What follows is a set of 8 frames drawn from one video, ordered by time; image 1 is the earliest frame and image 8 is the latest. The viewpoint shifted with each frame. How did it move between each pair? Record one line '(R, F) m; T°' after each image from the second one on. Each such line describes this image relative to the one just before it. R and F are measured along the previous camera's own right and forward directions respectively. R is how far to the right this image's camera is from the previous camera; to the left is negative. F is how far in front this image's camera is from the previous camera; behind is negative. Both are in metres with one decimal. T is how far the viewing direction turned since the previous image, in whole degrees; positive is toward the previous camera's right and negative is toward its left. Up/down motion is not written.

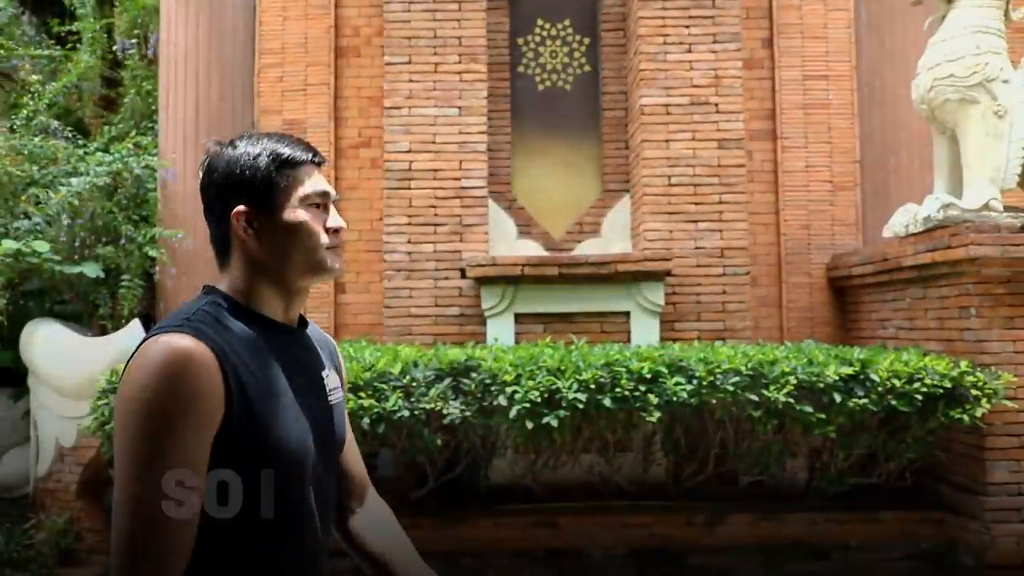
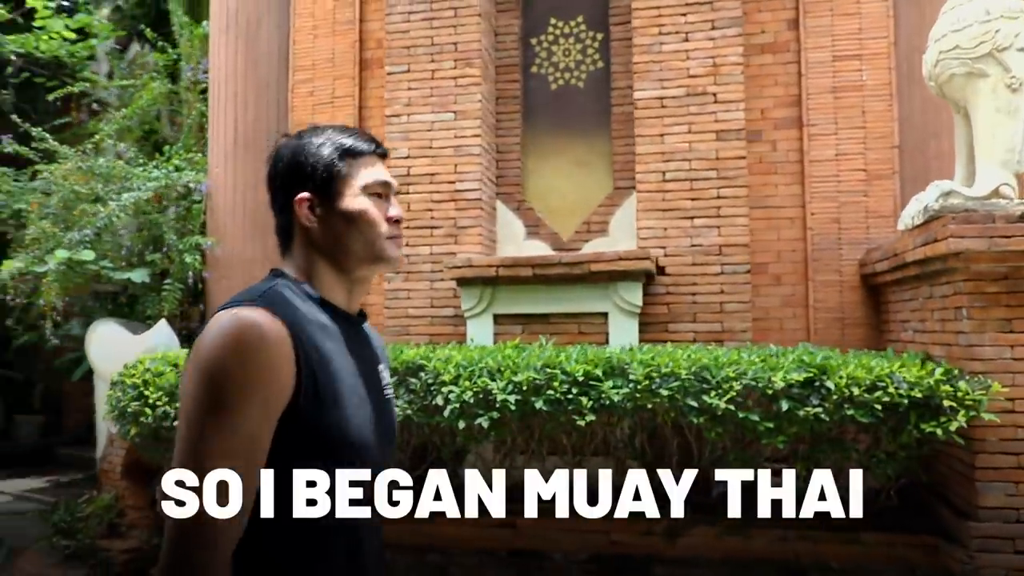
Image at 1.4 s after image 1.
(+1.1, +0.1) m; -12°
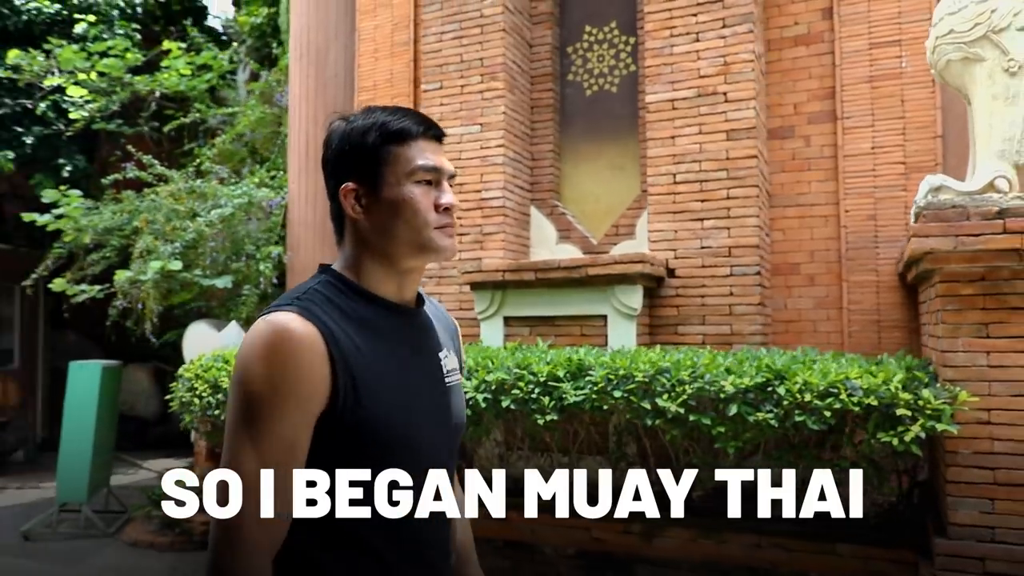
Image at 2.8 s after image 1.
(+1.0, -0.1) m; -13°
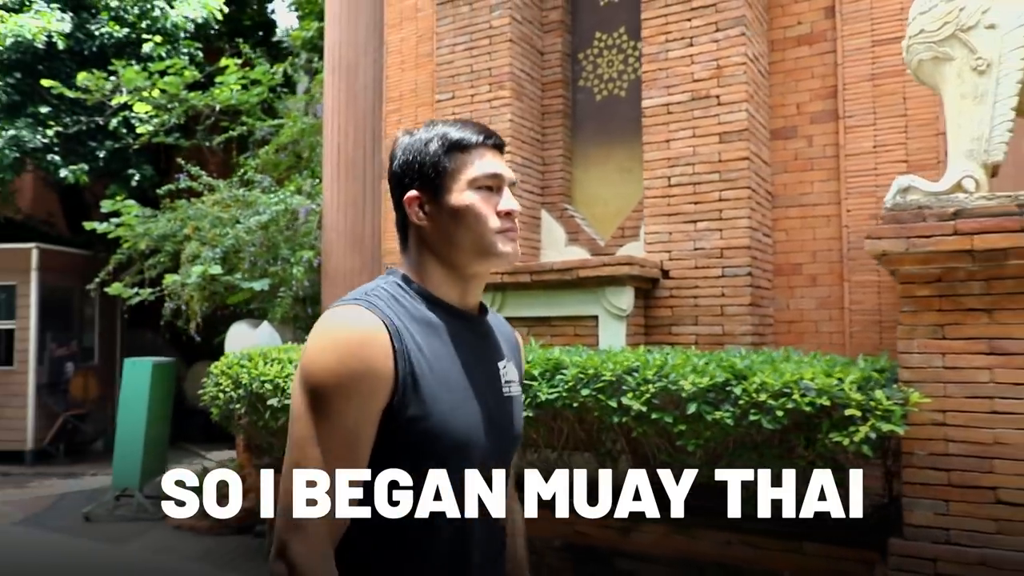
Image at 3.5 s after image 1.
(+0.6, -0.2) m; -6°
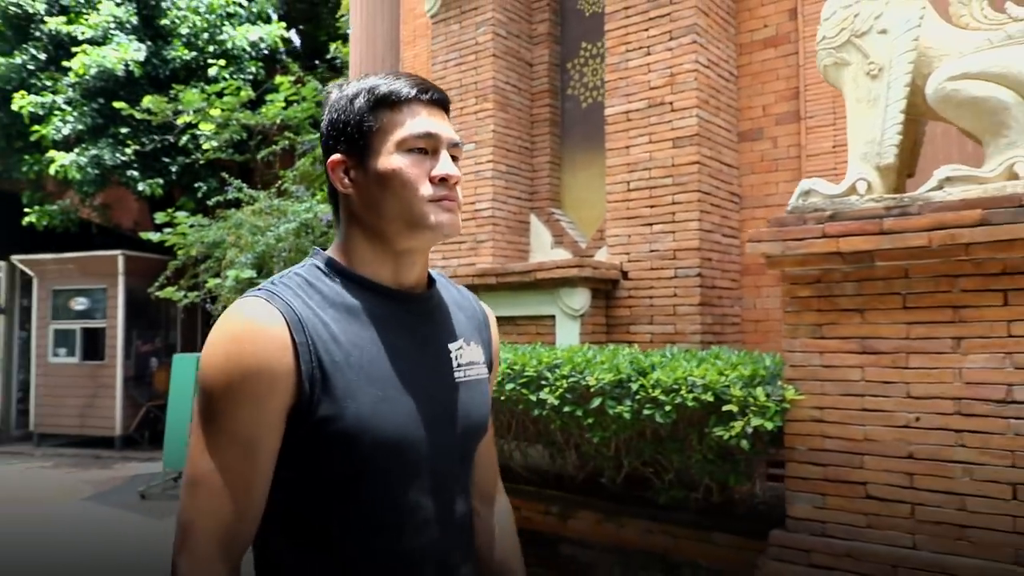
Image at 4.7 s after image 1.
(+1.0, -0.3) m; -8°
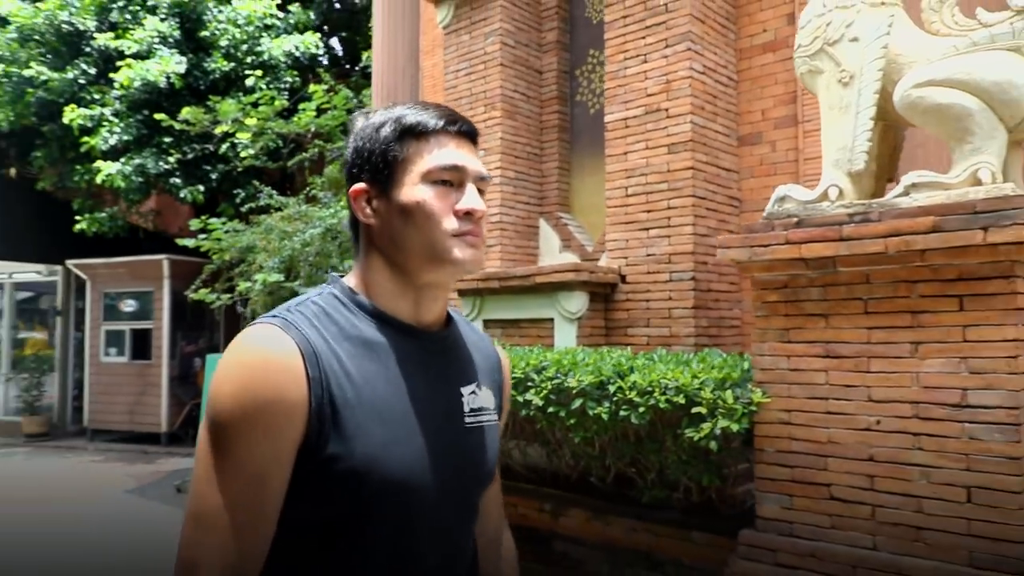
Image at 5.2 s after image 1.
(+0.4, -0.1) m; -4°
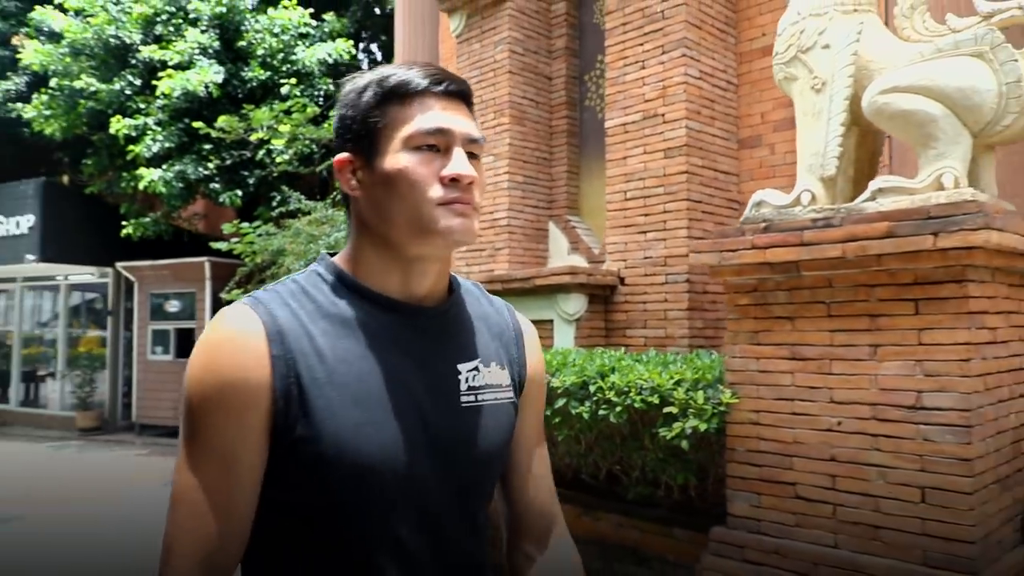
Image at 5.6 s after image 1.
(+0.3, -0.1) m; -4°
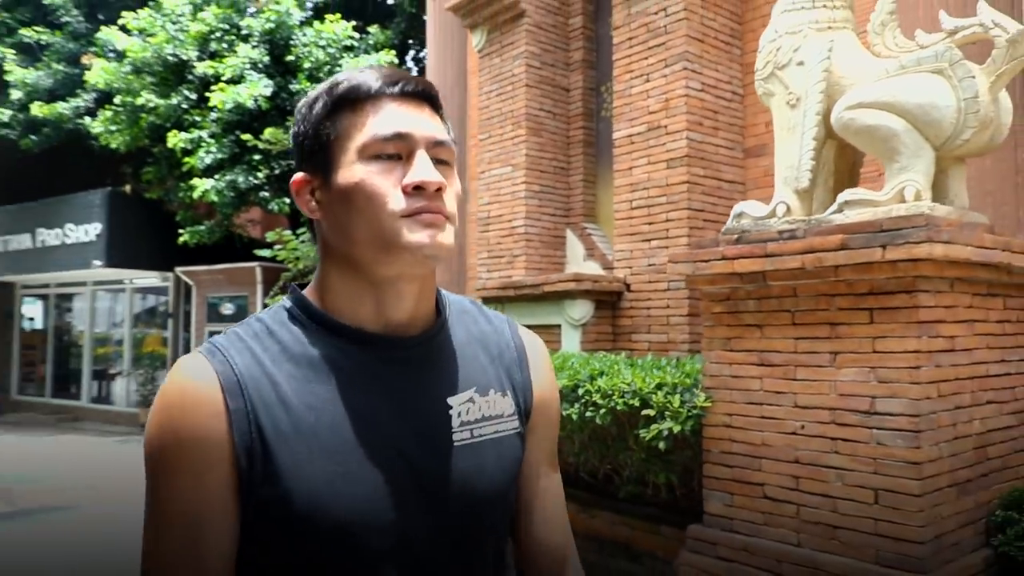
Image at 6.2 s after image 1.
(+0.4, -0.2) m; -4°
